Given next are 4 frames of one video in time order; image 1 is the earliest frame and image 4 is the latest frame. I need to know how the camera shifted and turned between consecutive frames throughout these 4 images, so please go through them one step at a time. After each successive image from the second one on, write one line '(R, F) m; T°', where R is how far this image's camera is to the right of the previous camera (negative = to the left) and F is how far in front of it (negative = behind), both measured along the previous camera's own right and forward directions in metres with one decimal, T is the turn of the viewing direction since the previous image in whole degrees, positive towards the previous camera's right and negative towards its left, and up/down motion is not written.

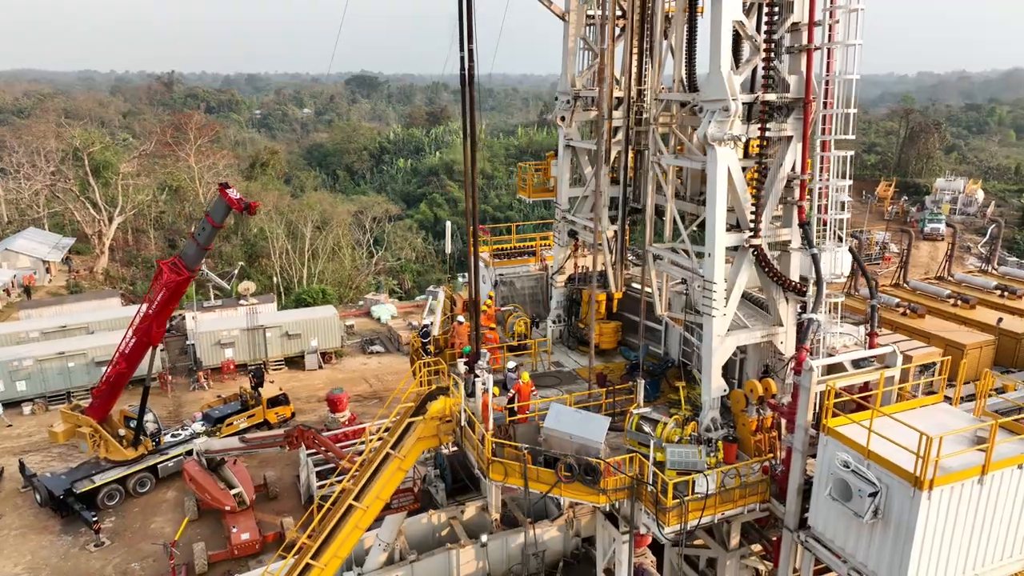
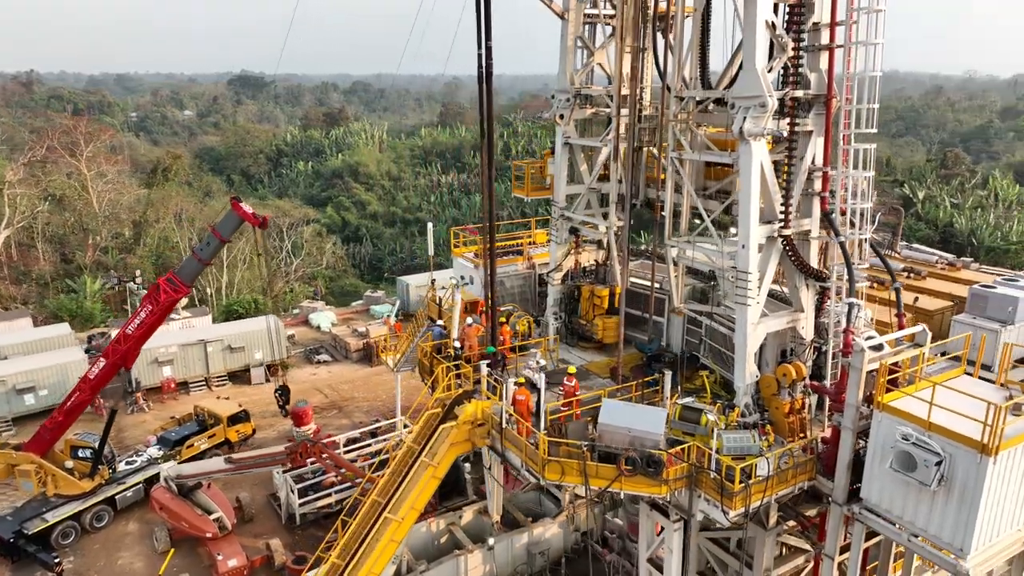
(-2.6, +0.3) m; +8°
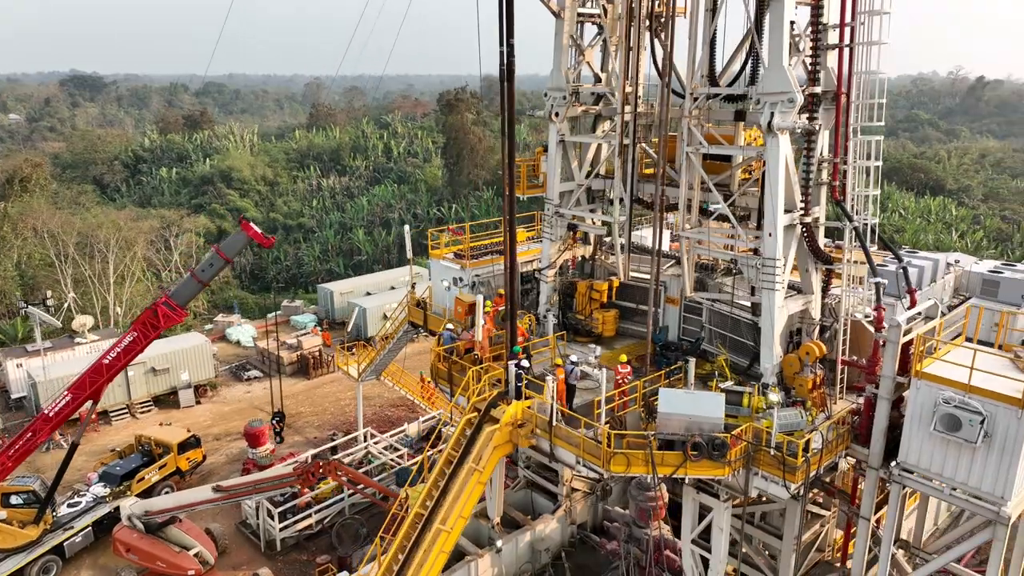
(-3.2, +0.4) m; +10°
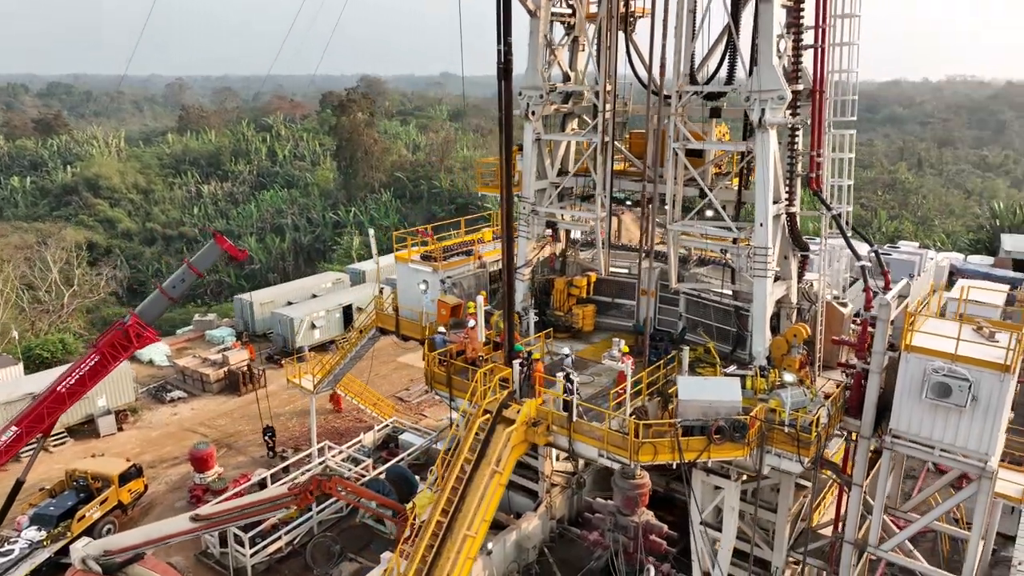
(-2.4, +0.3) m; +9°
